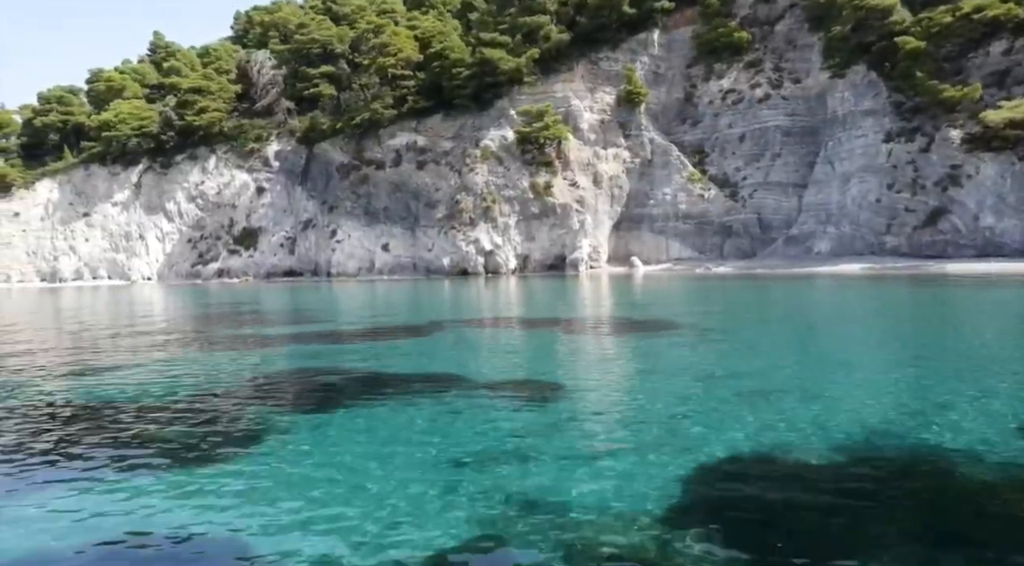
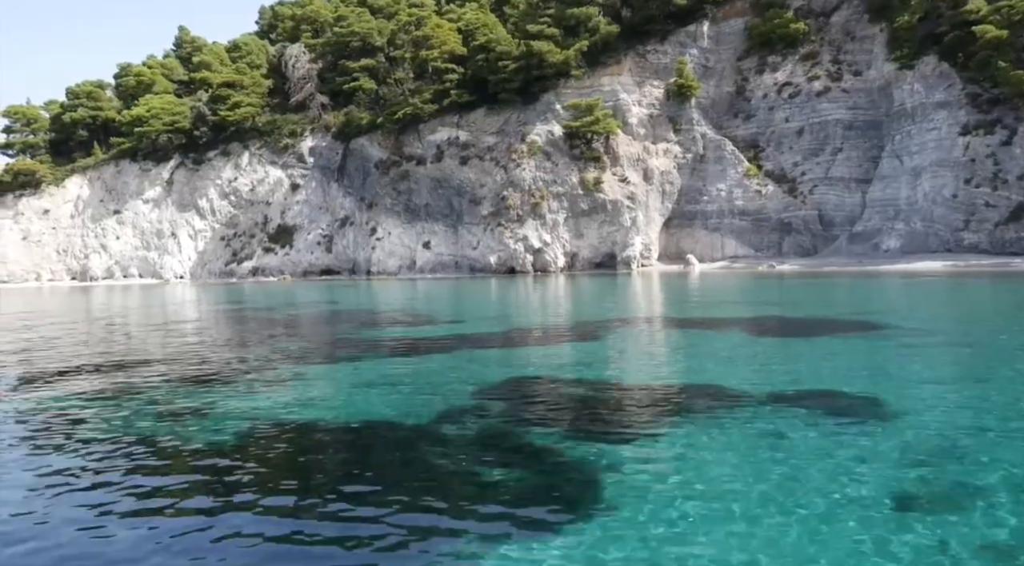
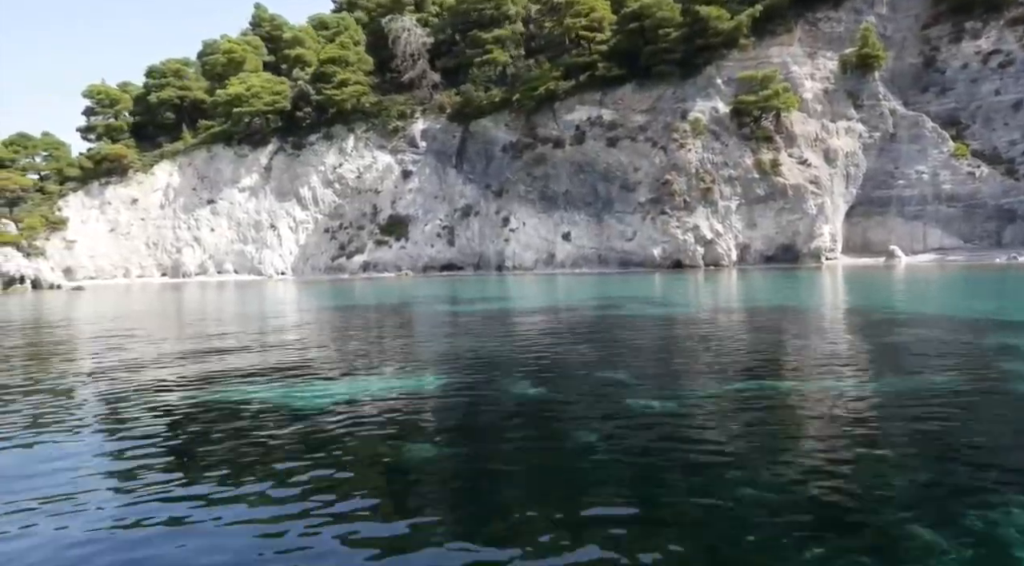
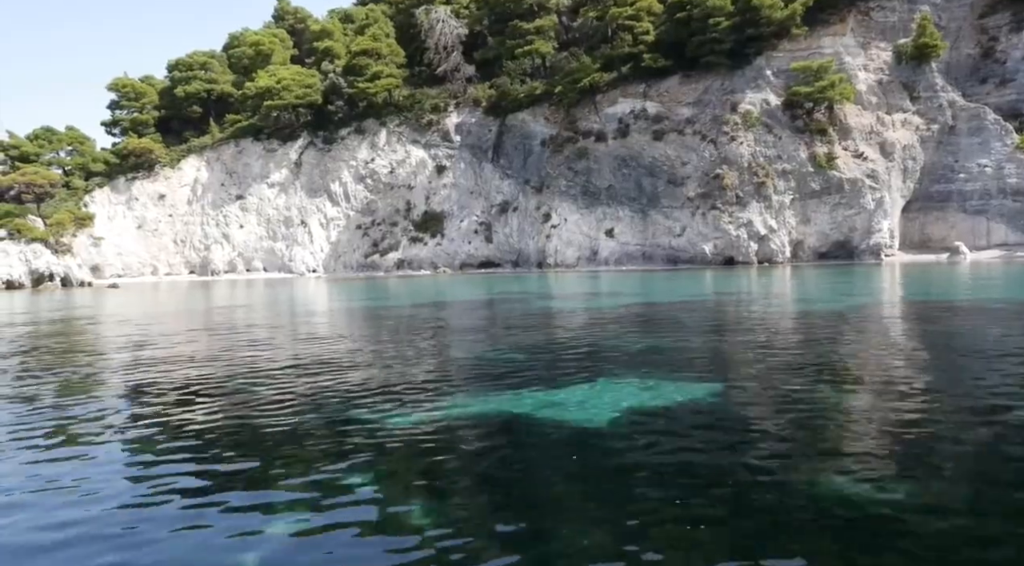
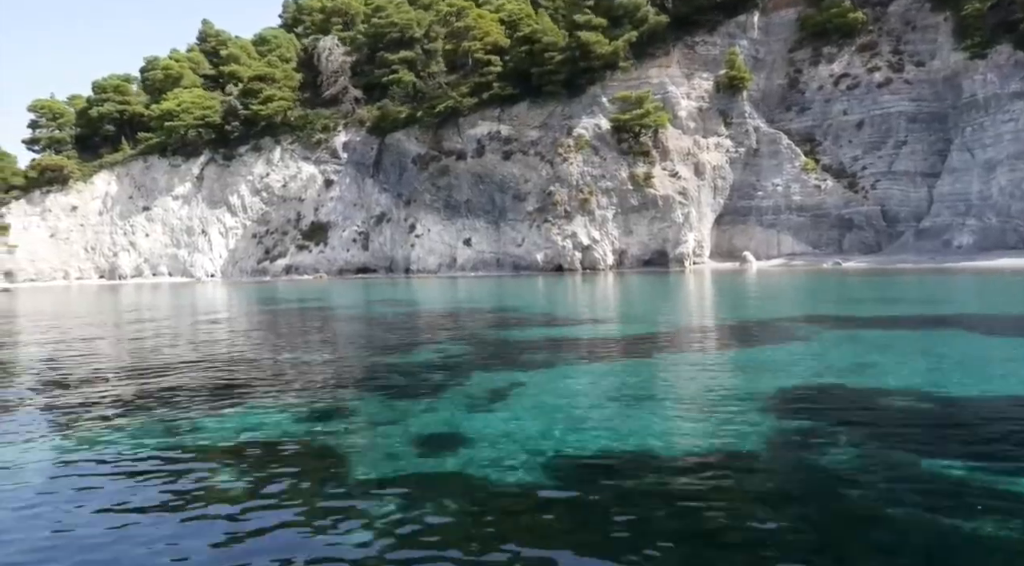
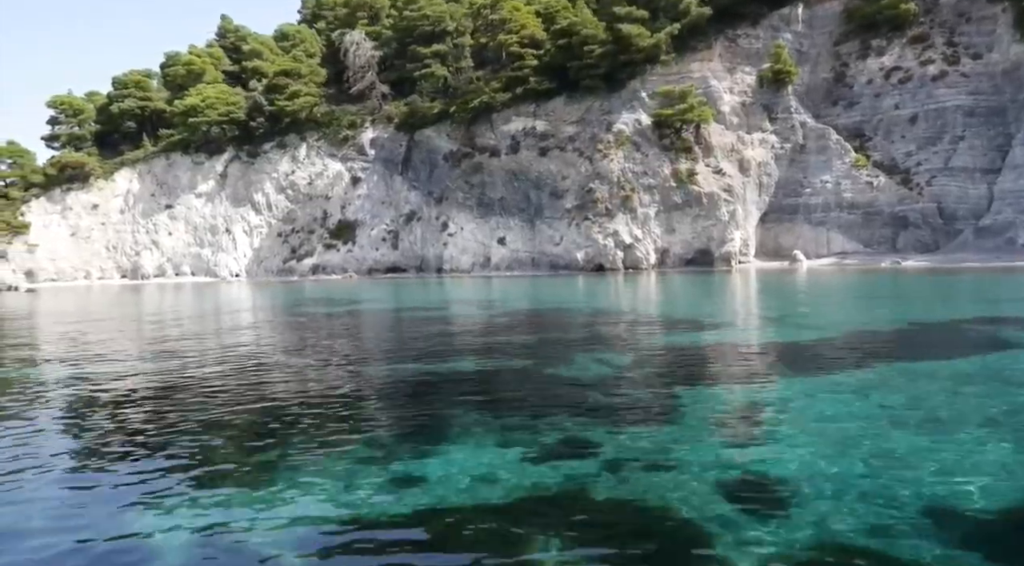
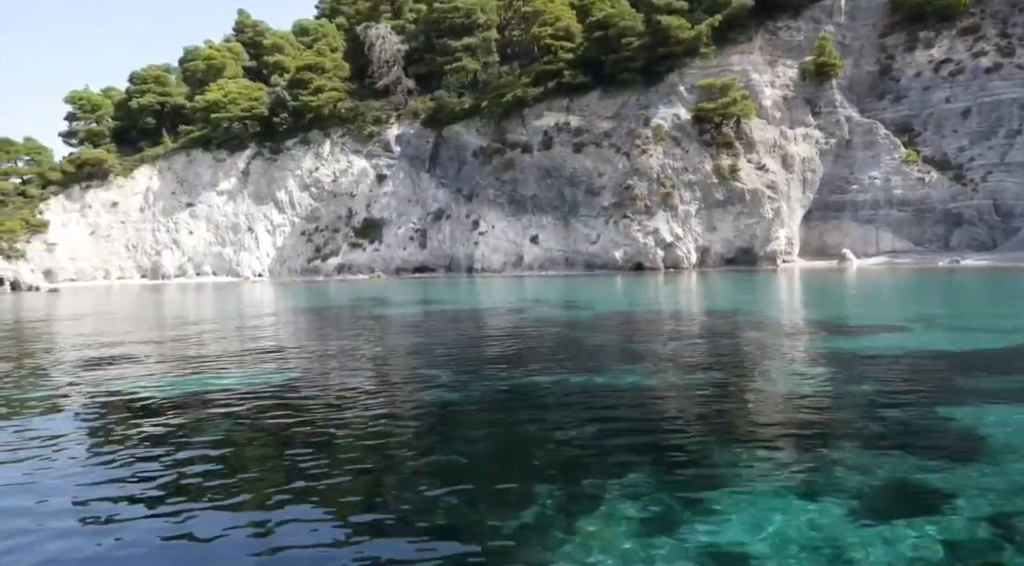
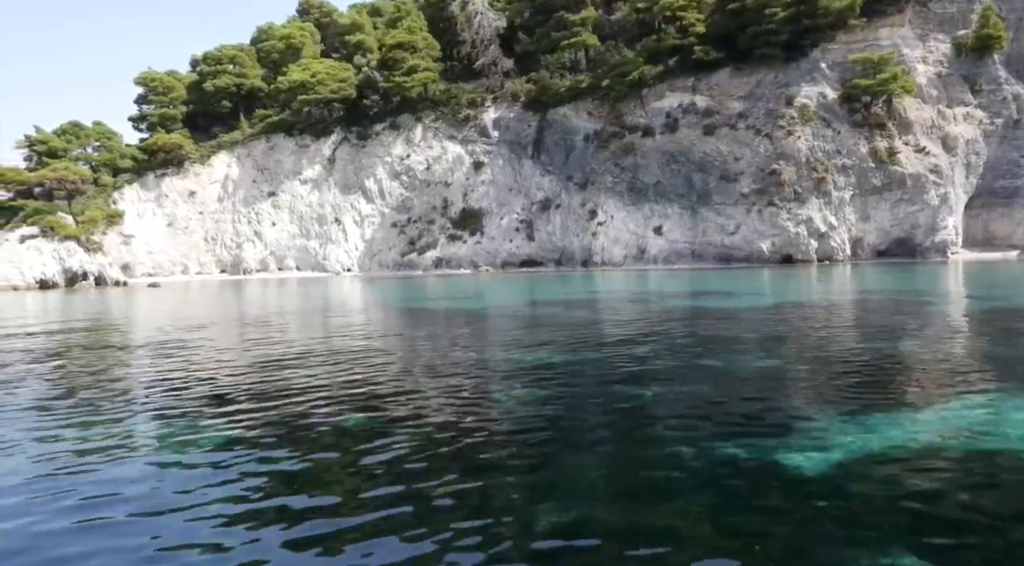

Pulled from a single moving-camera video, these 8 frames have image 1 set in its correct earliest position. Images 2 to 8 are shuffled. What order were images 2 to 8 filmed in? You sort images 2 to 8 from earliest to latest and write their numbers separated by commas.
2, 5, 6, 7, 3, 4, 8
